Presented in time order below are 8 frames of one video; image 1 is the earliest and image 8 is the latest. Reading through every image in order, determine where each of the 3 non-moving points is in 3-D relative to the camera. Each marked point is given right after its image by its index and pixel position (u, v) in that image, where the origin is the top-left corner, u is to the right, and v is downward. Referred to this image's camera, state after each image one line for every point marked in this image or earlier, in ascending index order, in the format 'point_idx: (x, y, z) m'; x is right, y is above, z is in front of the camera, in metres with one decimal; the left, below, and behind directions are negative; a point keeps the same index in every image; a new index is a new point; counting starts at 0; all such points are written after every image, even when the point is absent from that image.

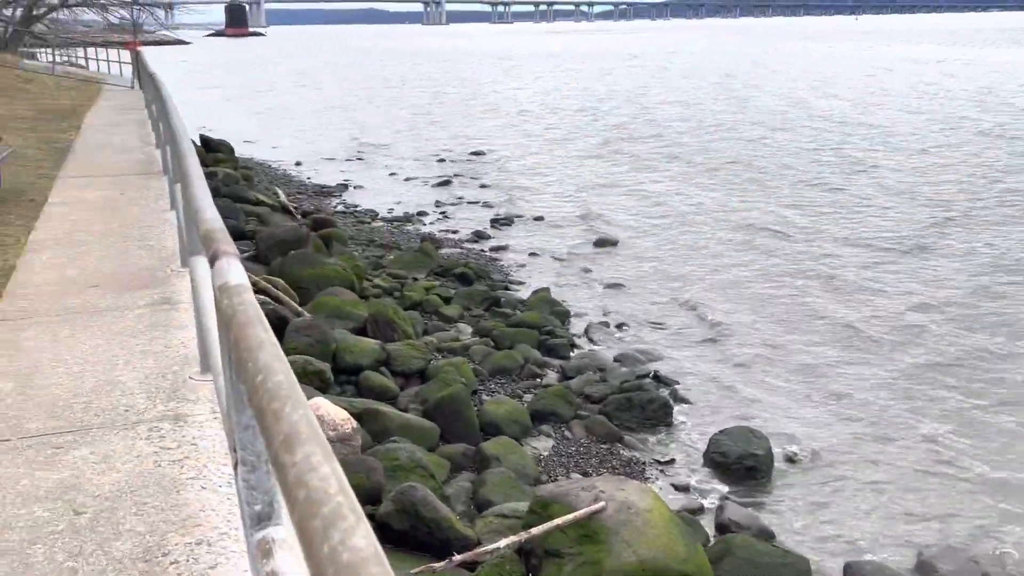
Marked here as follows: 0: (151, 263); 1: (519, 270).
0: (-1.7, +0.1, +4.2) m
1: (+0.1, +0.3, +13.9) m
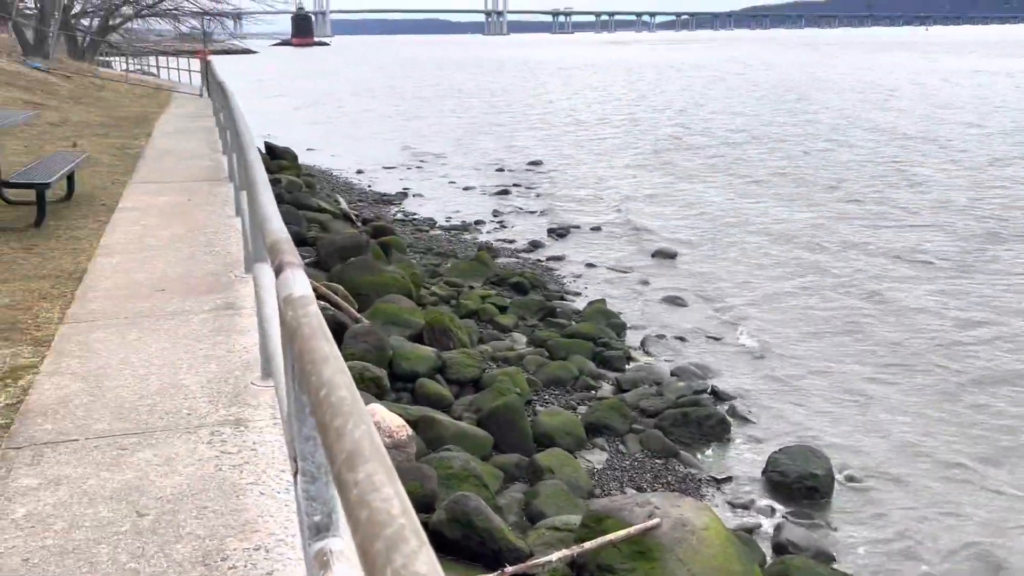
0: (-1.4, +0.1, +4.3) m
1: (+0.9, +0.1, +13.9) m
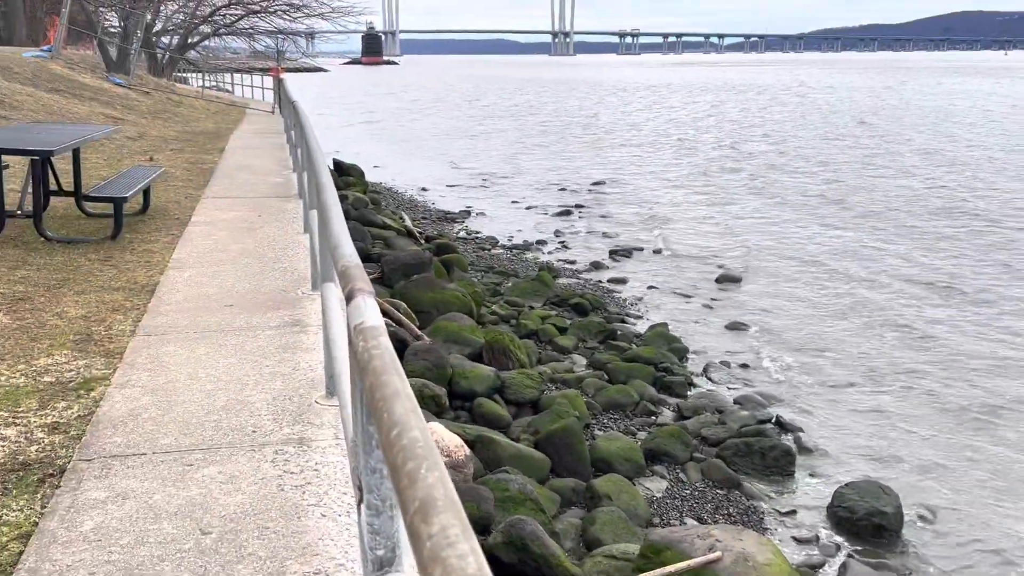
0: (-1.1, 0.0, +4.4) m
1: (+1.9, -0.2, +13.8) m
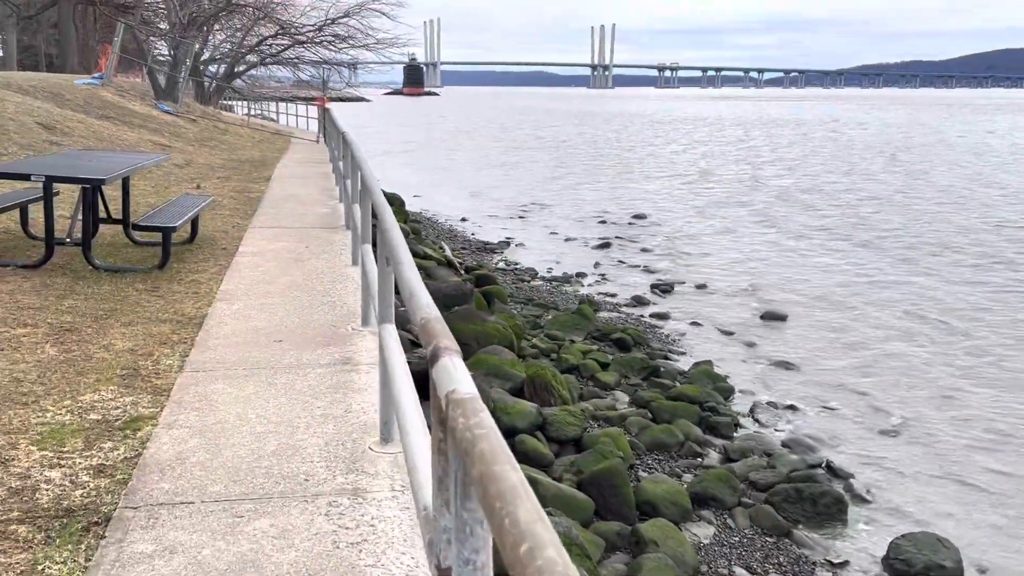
0: (-0.8, -0.1, +4.3) m
1: (+2.5, -0.7, +13.5) m
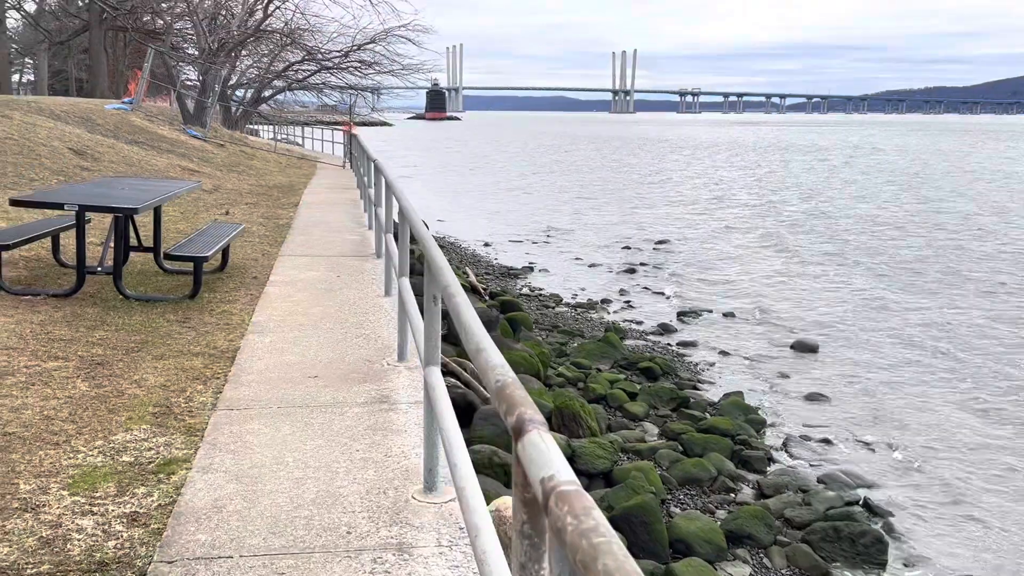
0: (-0.7, -0.3, +4.1) m
1: (+2.8, -1.2, +13.3) m
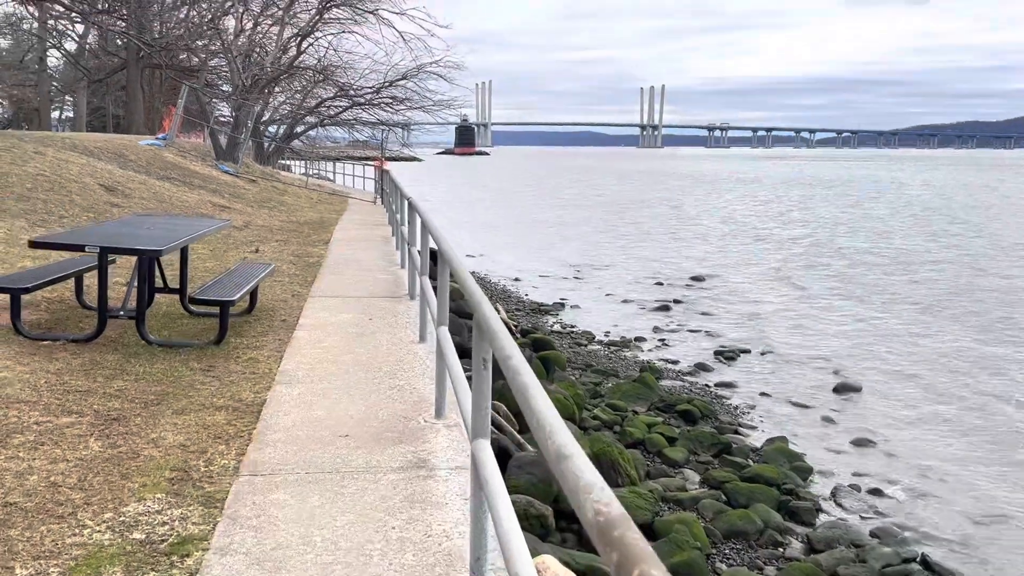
0: (-0.5, -0.5, +3.8) m
1: (+3.3, -1.7, +12.9) m
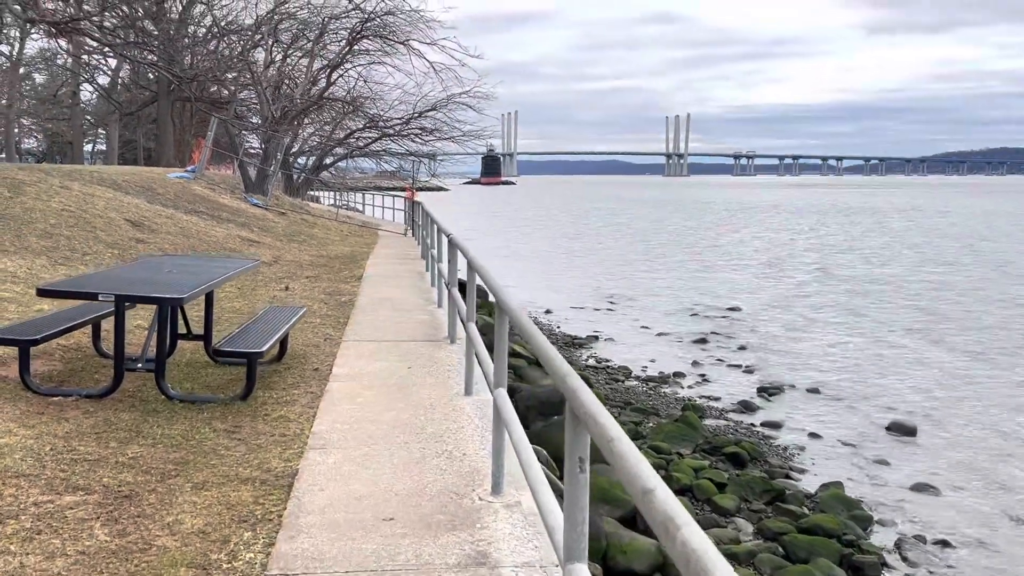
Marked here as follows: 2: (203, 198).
0: (-0.2, -0.7, +3.3) m
1: (+3.8, -2.2, +12.2) m
2: (-5.5, +1.6, +16.2) m
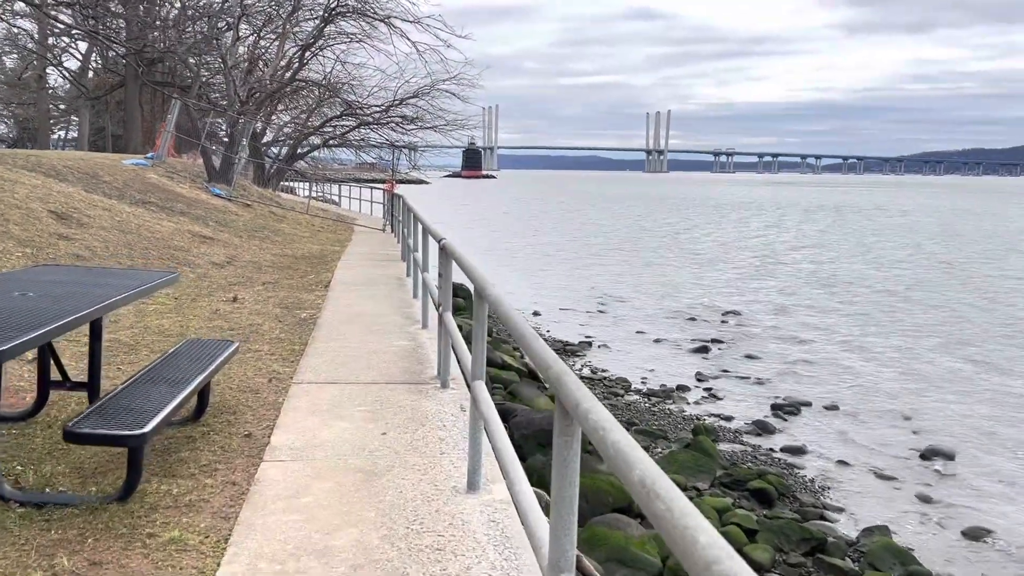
0: (-0.1, -0.8, +1.7) m
1: (+3.7, -2.3, +10.7) m
2: (-5.6, +1.6, +14.5) m
